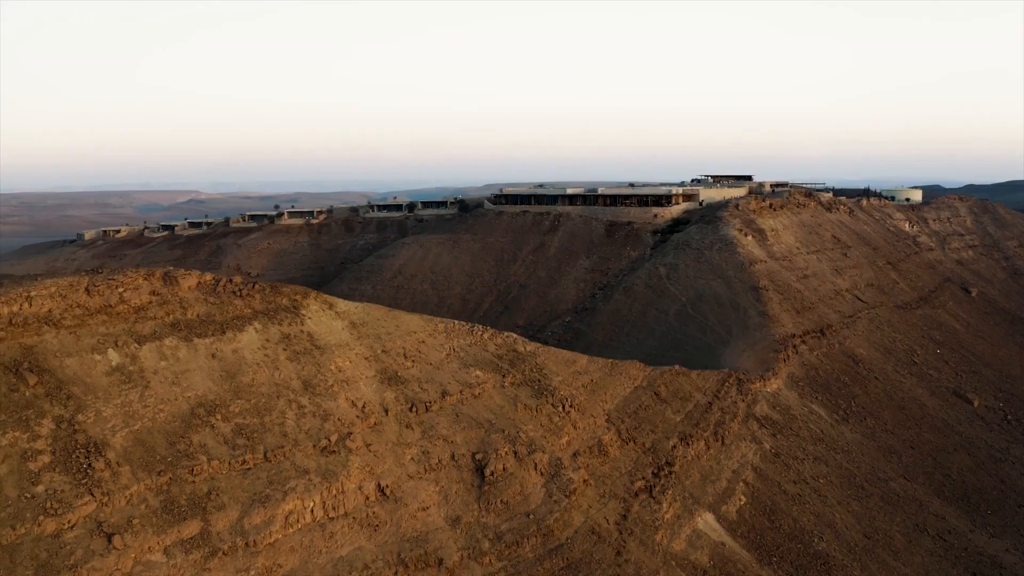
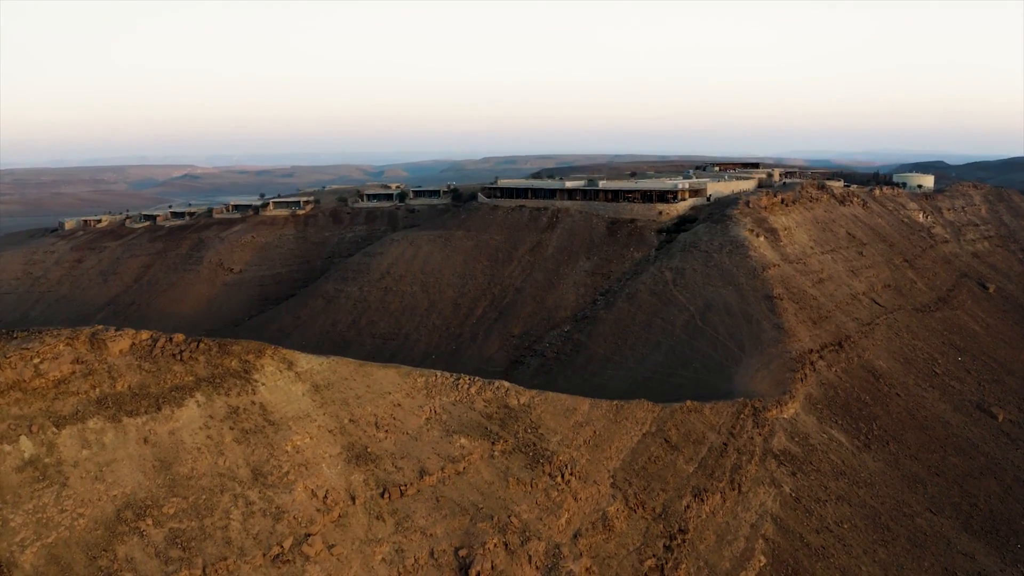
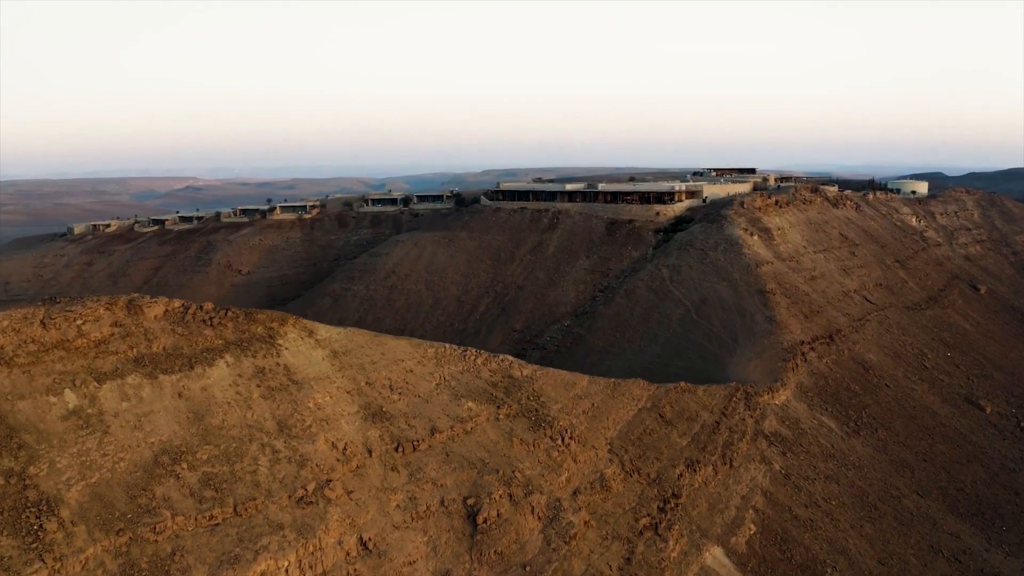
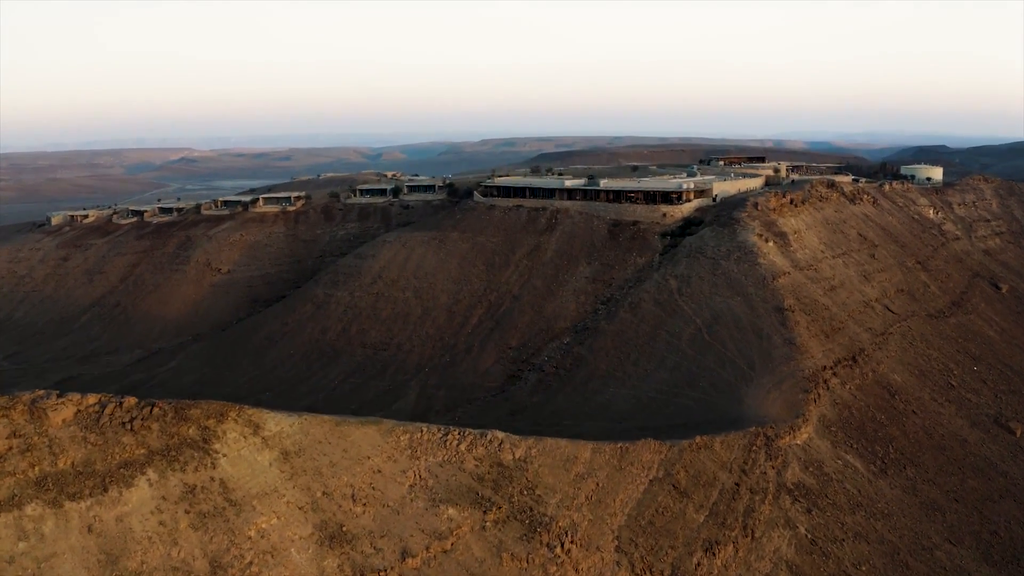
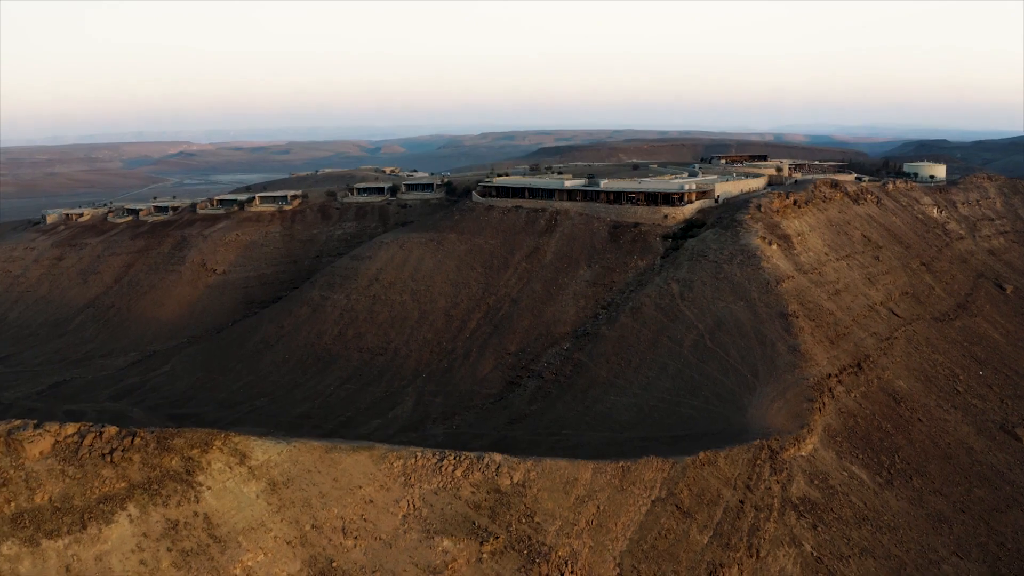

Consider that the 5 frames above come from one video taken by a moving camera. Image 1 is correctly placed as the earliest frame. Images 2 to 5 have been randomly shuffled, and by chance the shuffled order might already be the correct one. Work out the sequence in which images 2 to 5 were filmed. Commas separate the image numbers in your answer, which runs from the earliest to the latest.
3, 2, 4, 5
